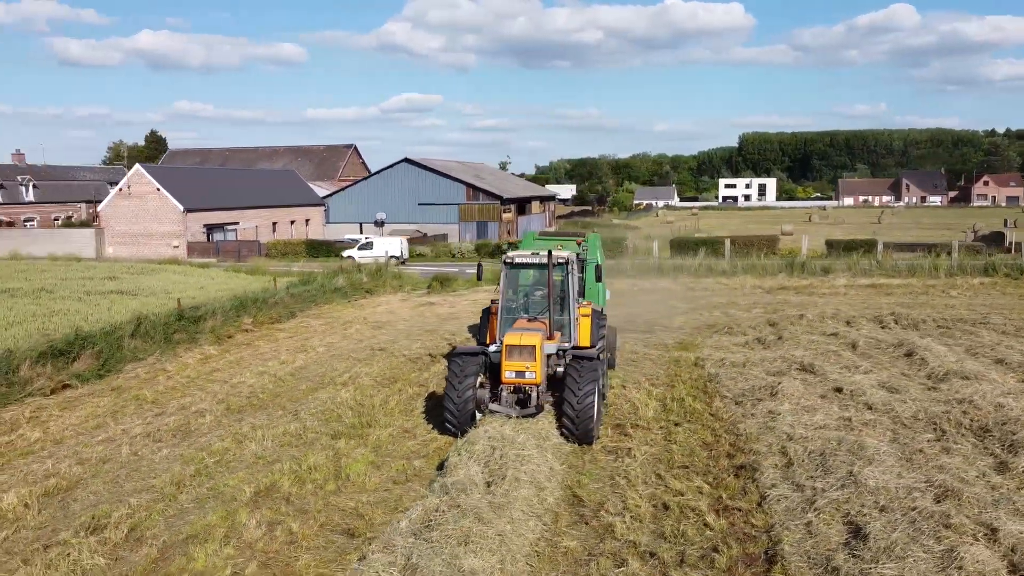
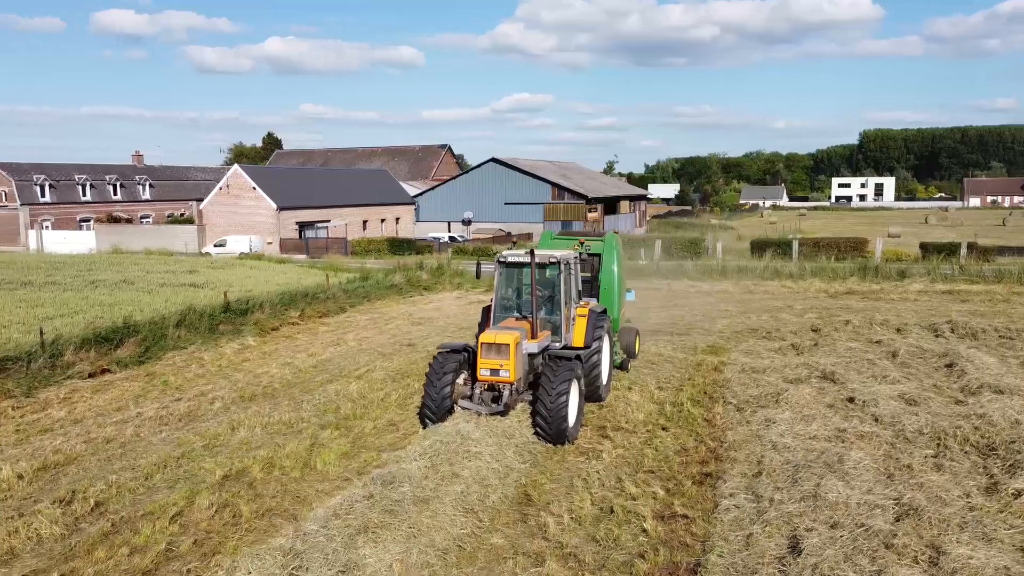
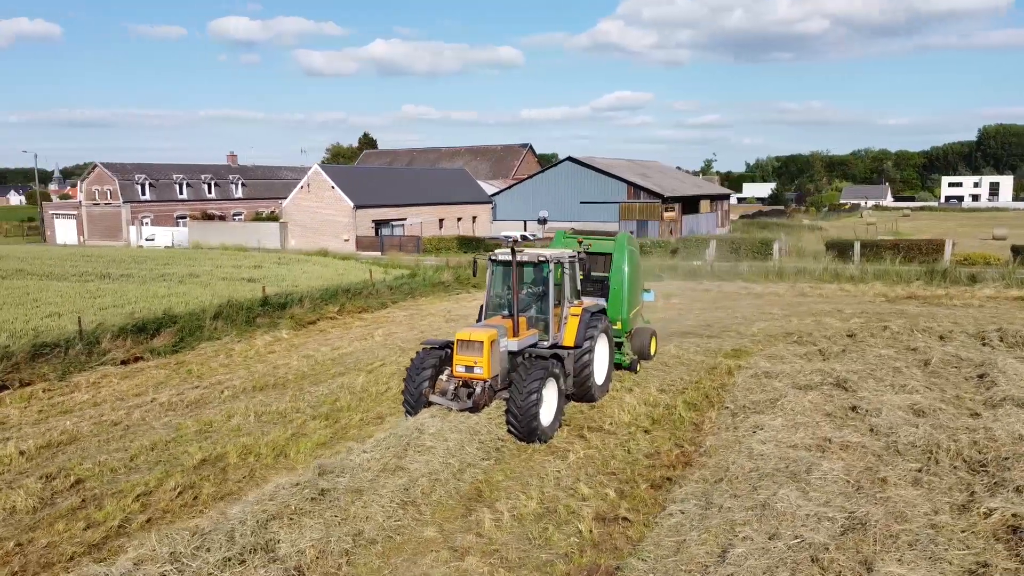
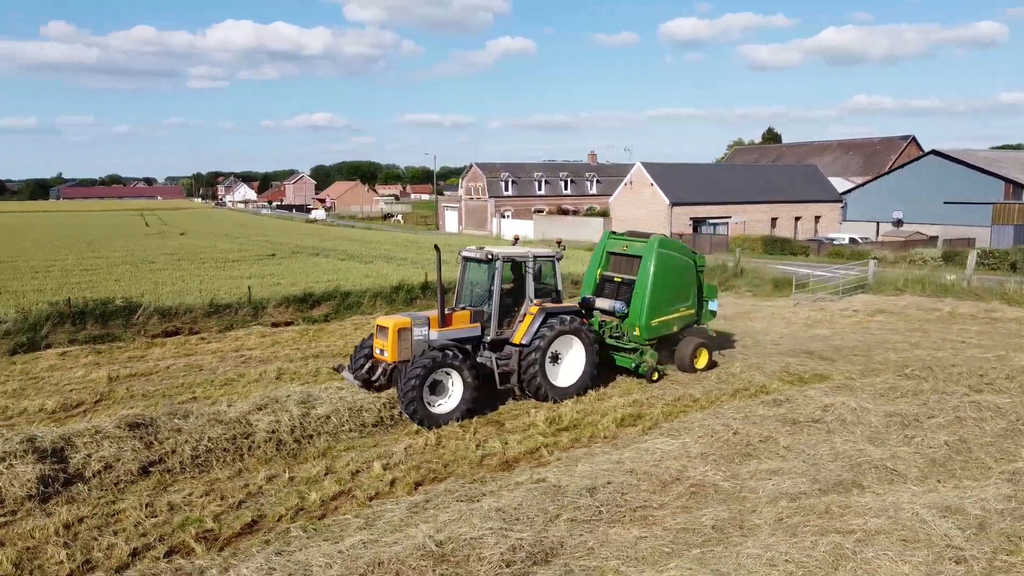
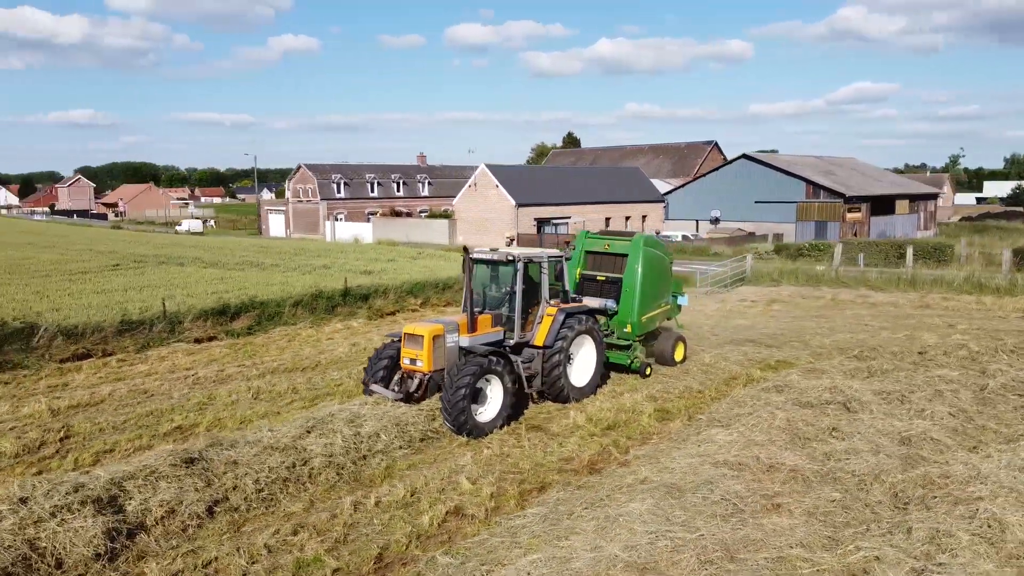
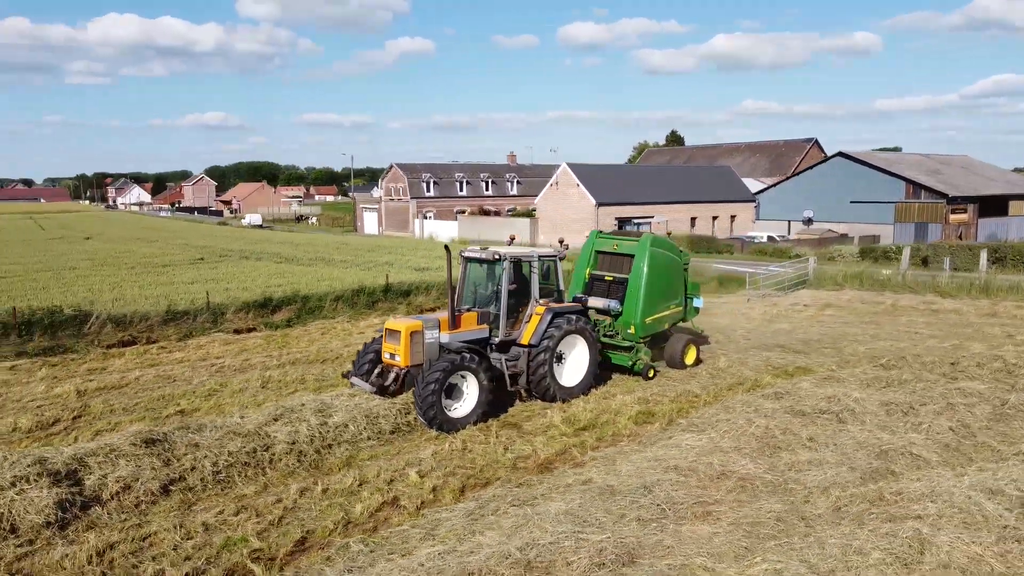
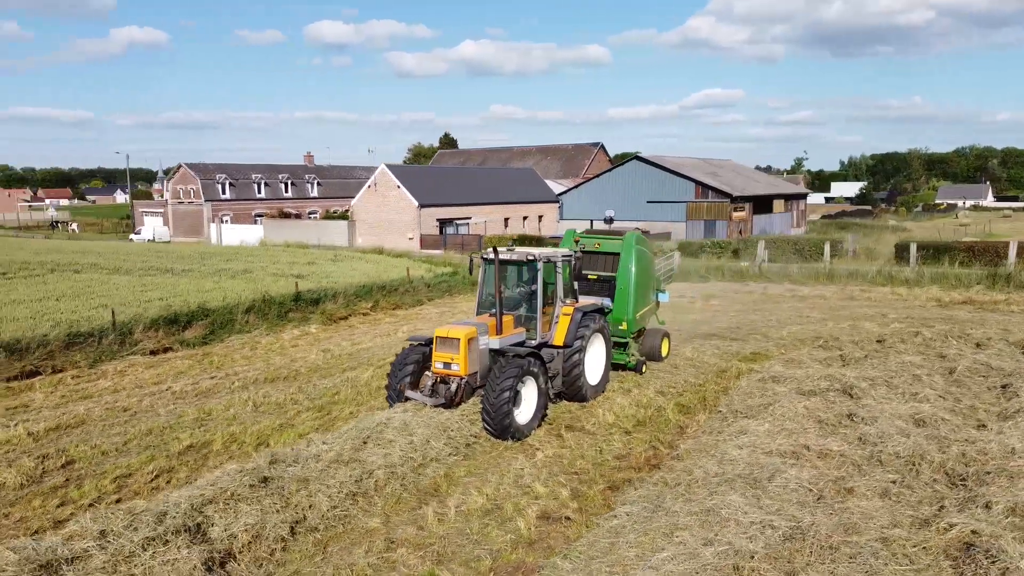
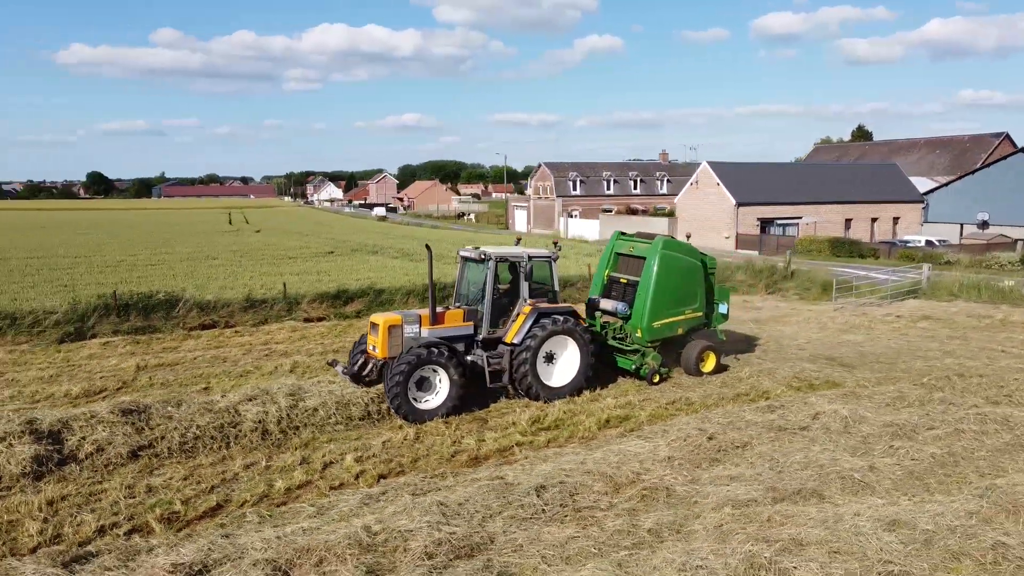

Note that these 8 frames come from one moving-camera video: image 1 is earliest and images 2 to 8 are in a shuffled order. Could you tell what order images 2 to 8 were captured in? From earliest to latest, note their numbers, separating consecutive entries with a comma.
2, 3, 7, 5, 6, 4, 8
